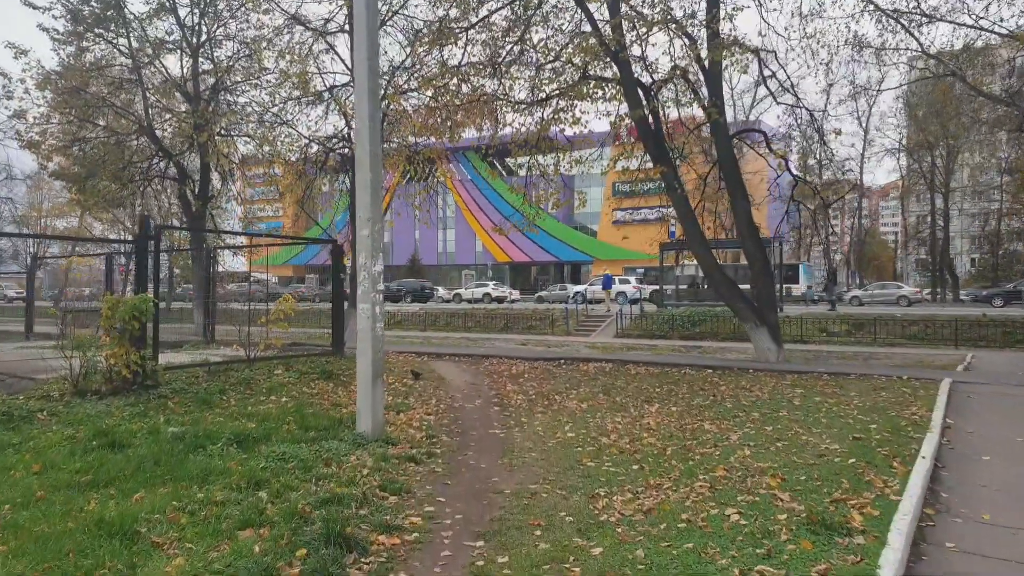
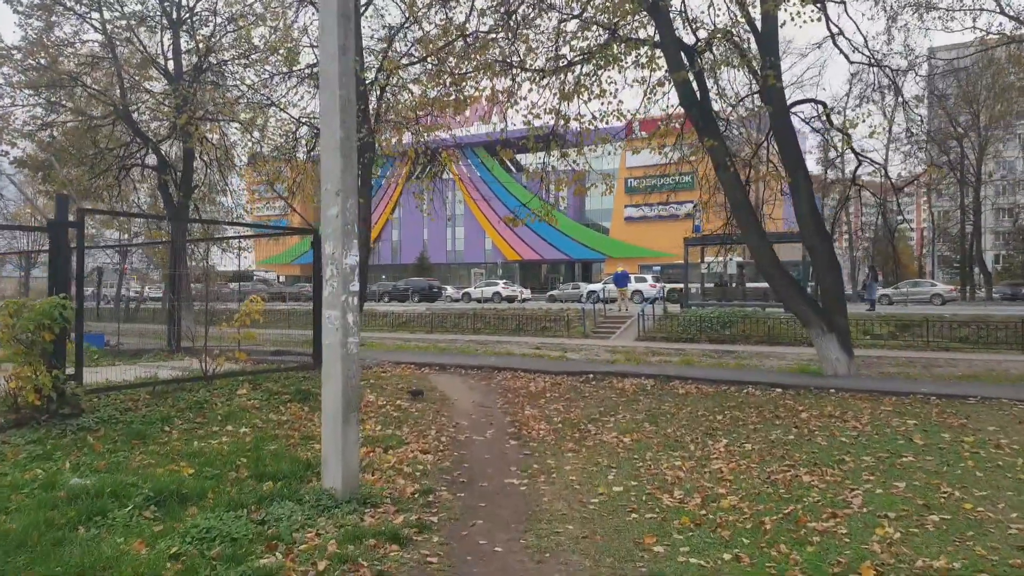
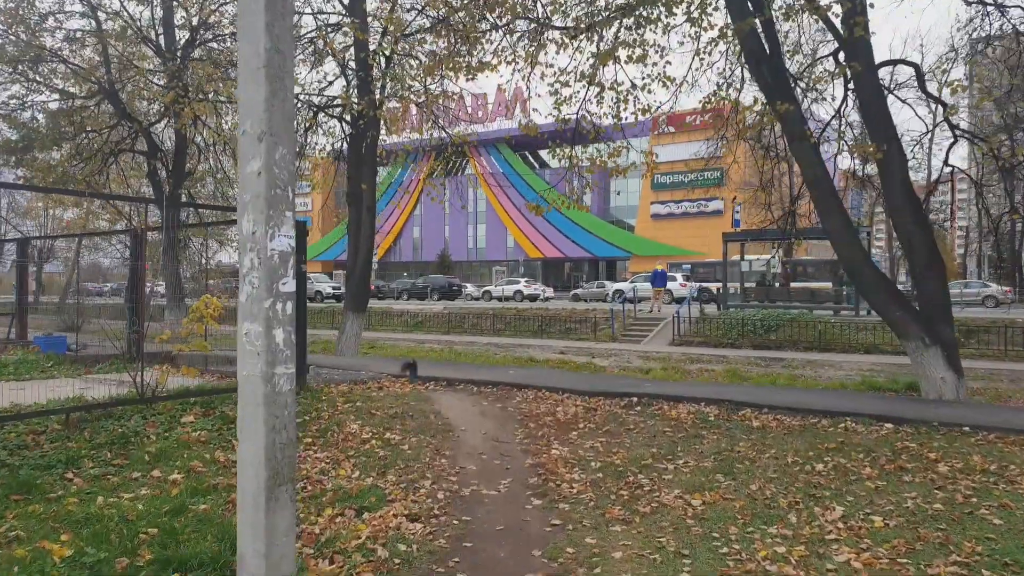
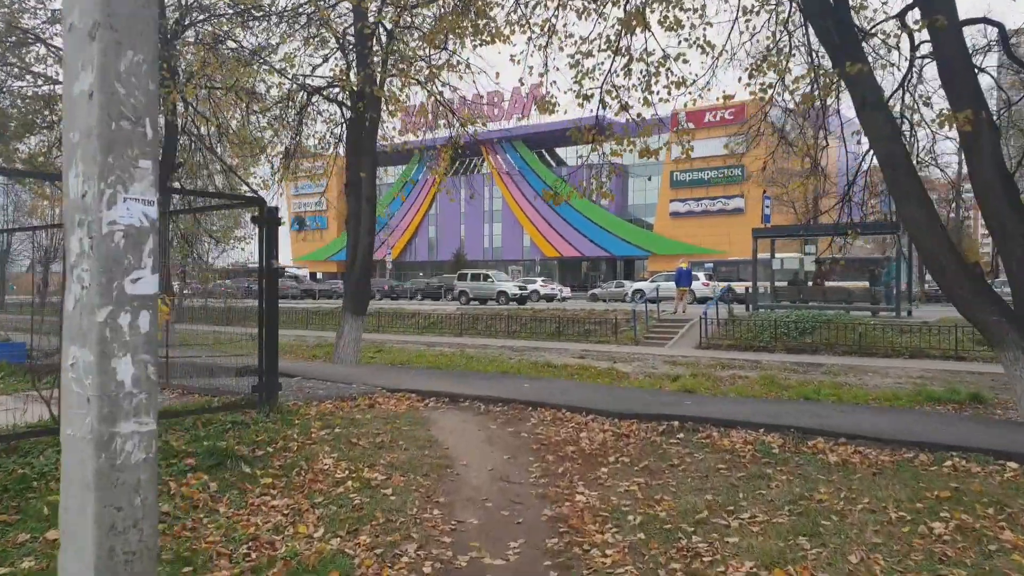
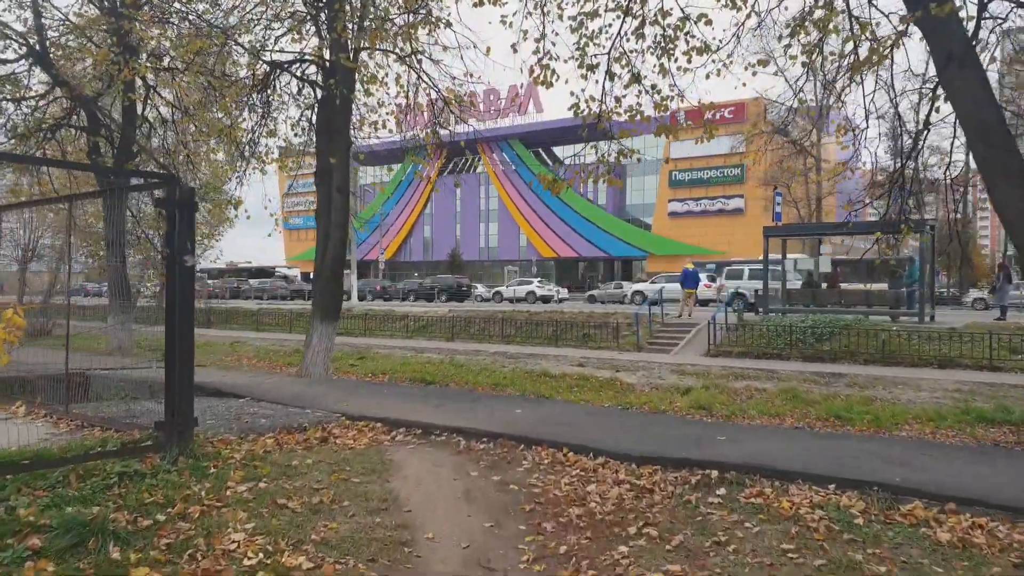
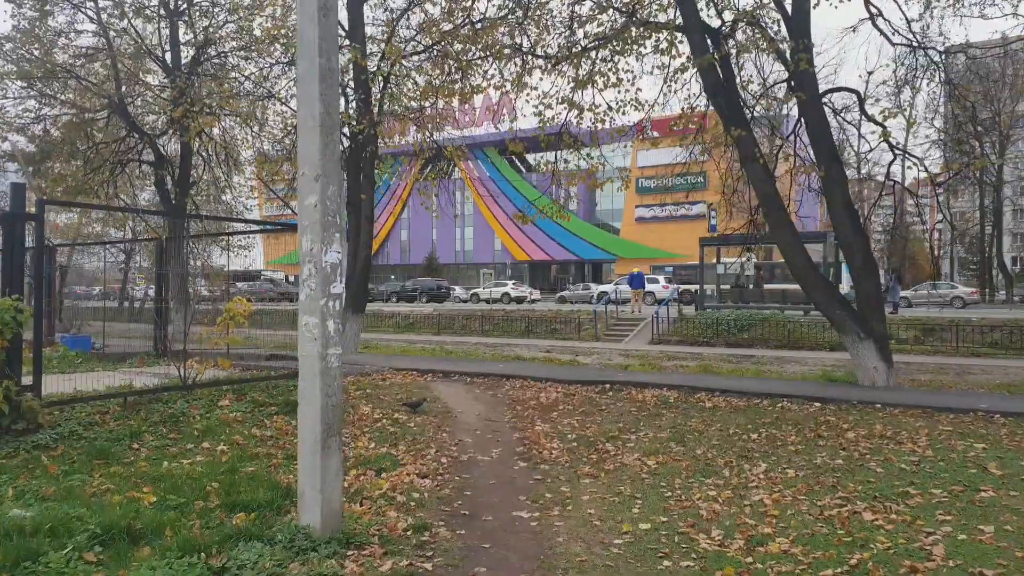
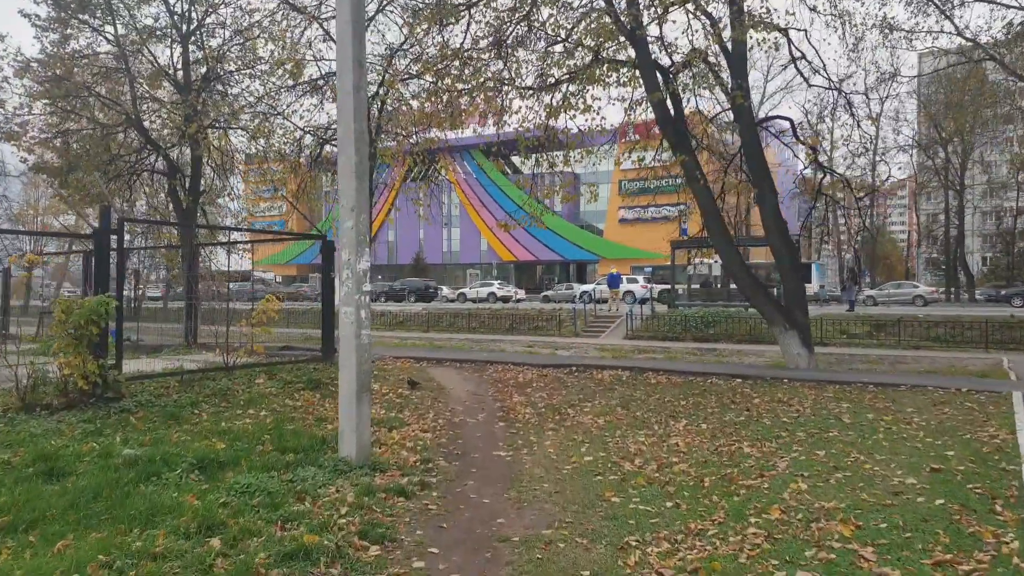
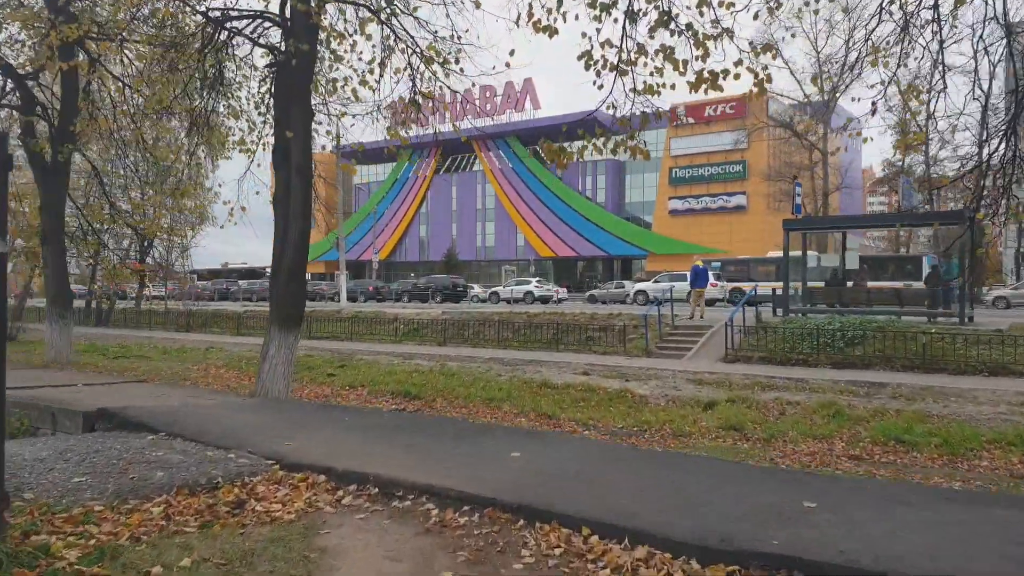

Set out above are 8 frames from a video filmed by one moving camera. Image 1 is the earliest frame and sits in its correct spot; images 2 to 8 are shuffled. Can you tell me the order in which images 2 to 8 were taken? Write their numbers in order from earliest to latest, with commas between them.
7, 2, 6, 3, 4, 5, 8
